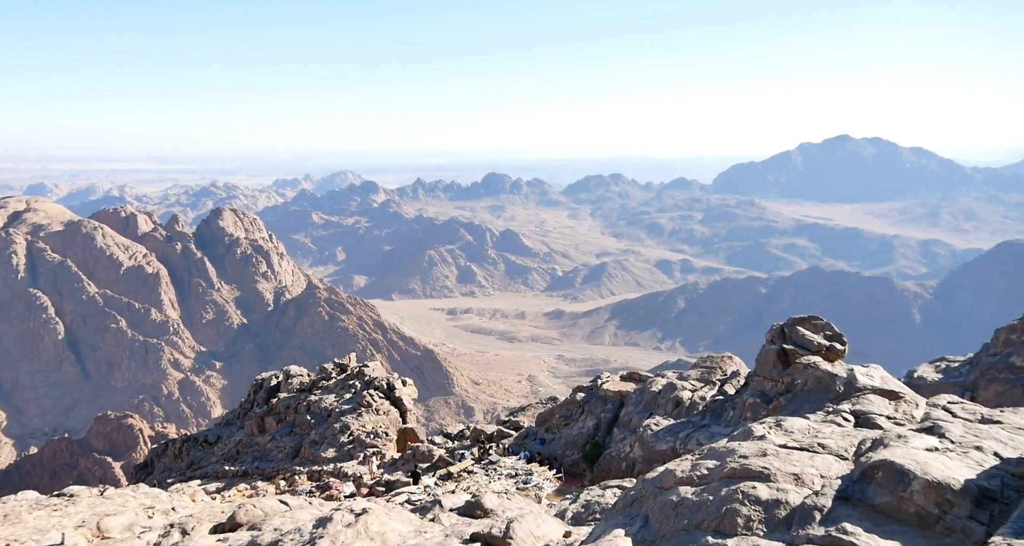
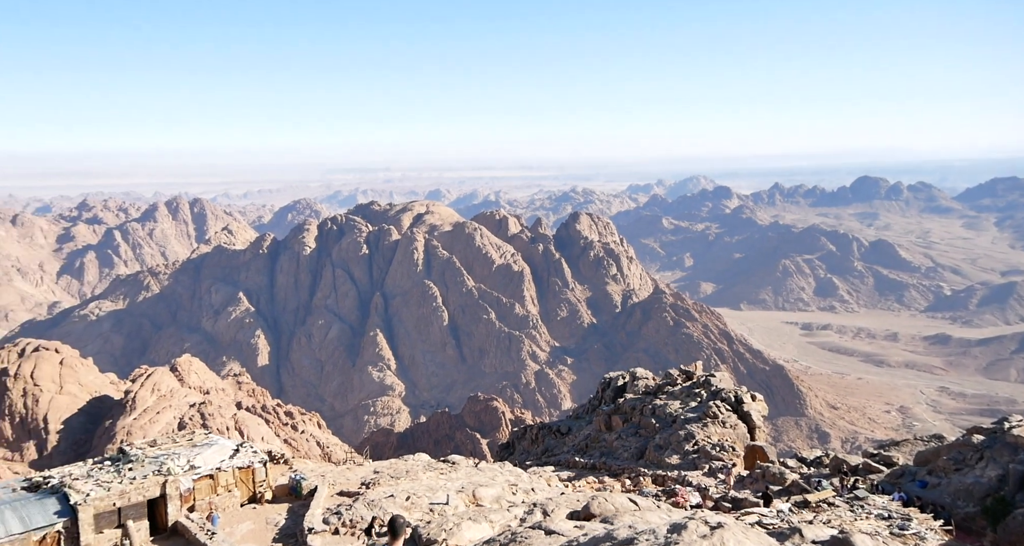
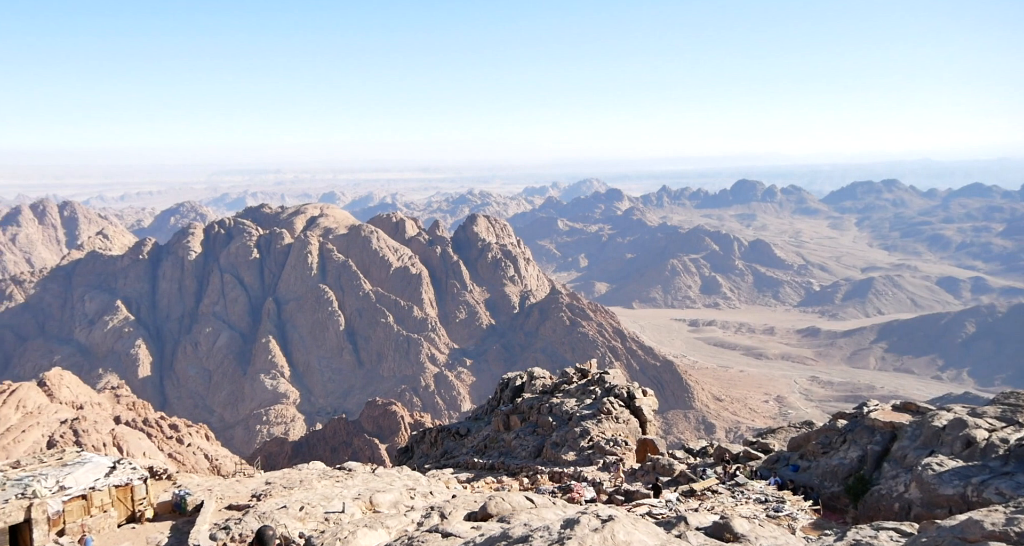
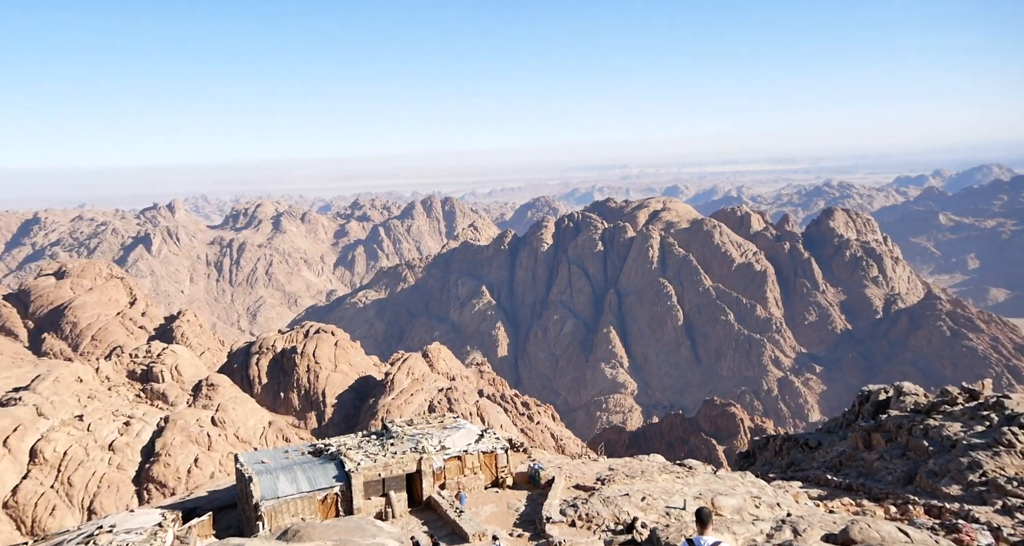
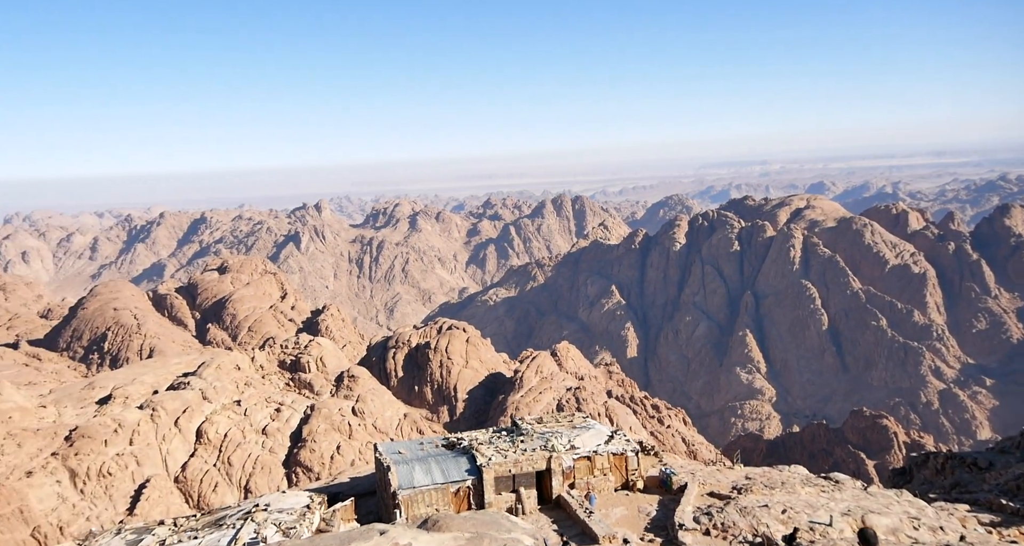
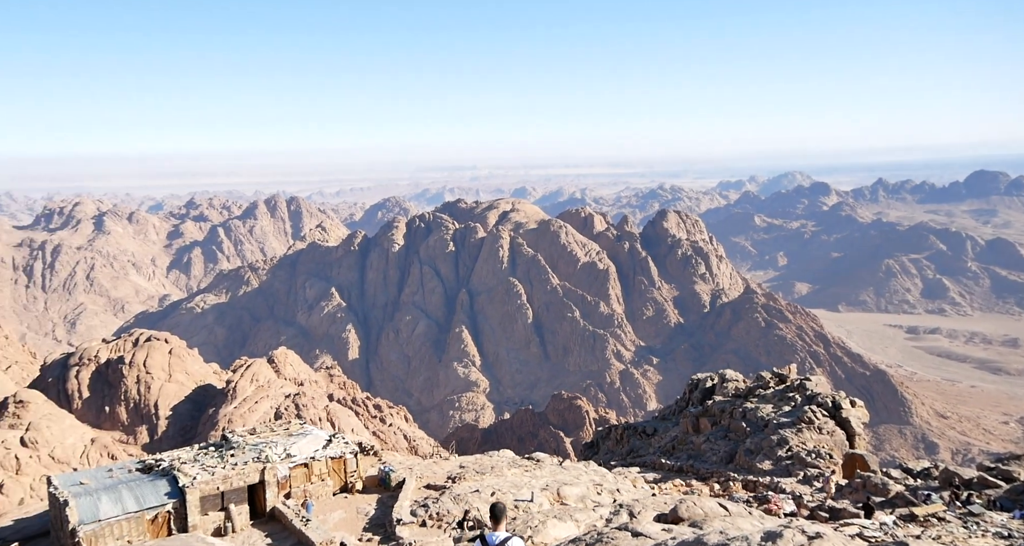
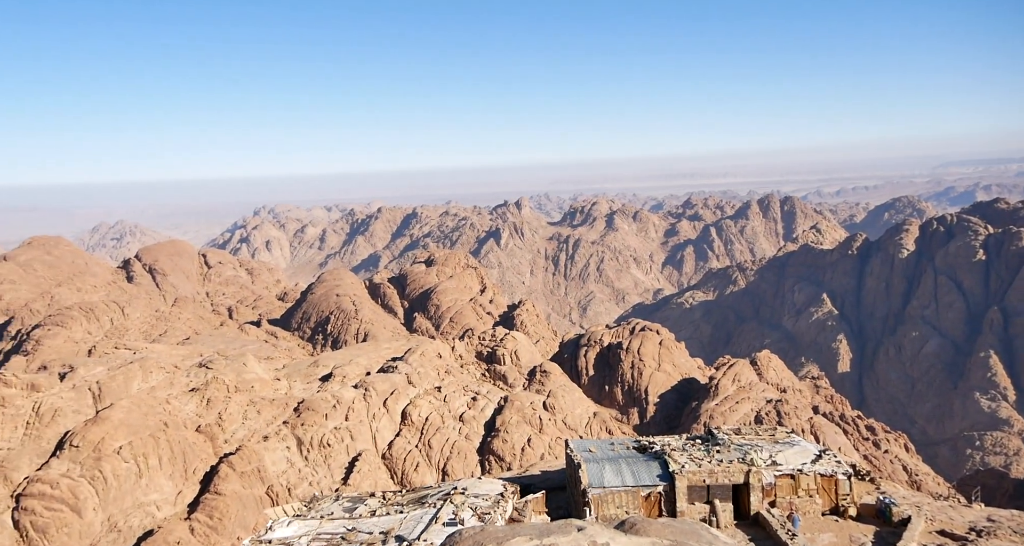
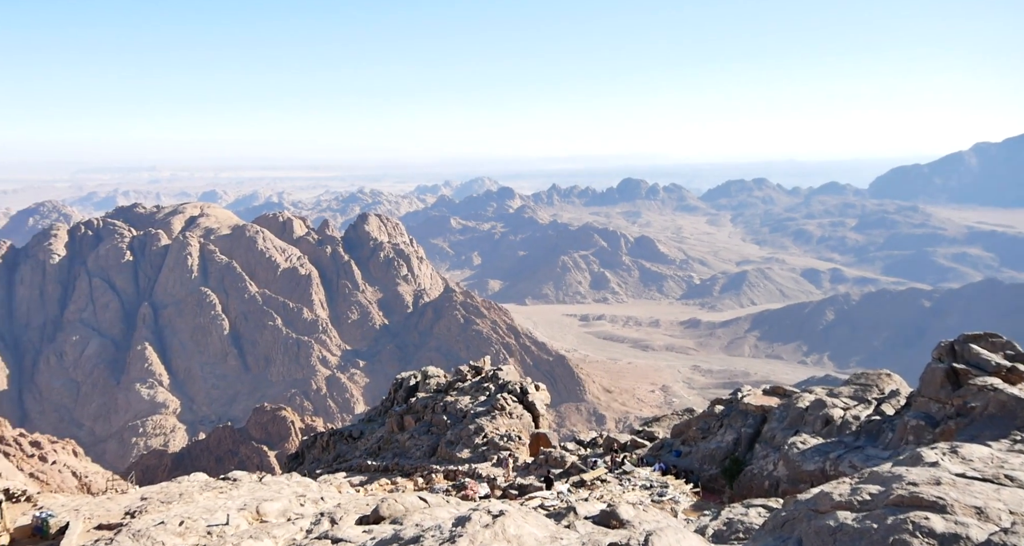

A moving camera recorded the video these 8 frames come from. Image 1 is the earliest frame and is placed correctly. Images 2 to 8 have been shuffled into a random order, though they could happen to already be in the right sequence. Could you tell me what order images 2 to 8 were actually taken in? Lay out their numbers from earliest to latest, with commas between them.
8, 3, 2, 6, 4, 5, 7
